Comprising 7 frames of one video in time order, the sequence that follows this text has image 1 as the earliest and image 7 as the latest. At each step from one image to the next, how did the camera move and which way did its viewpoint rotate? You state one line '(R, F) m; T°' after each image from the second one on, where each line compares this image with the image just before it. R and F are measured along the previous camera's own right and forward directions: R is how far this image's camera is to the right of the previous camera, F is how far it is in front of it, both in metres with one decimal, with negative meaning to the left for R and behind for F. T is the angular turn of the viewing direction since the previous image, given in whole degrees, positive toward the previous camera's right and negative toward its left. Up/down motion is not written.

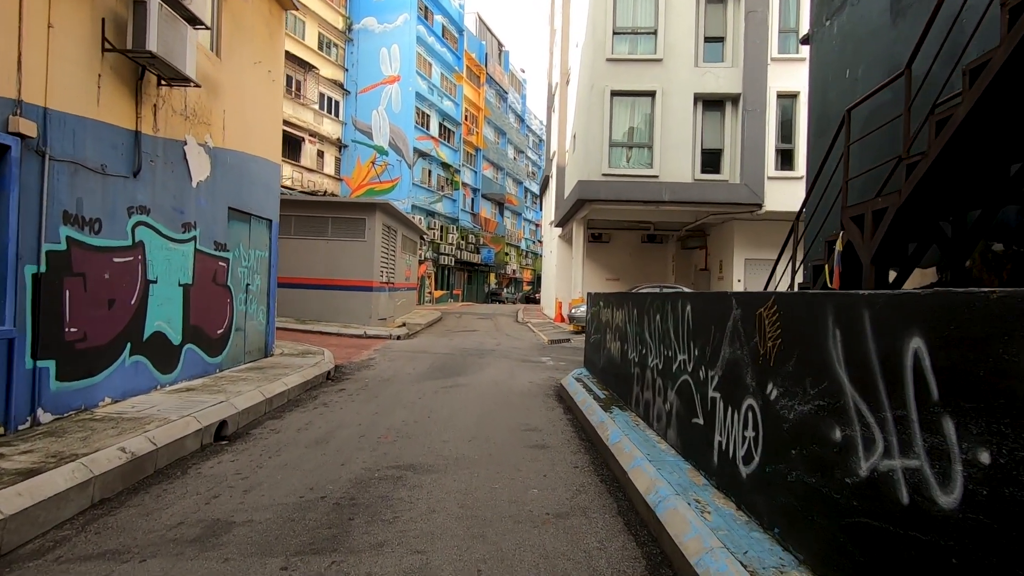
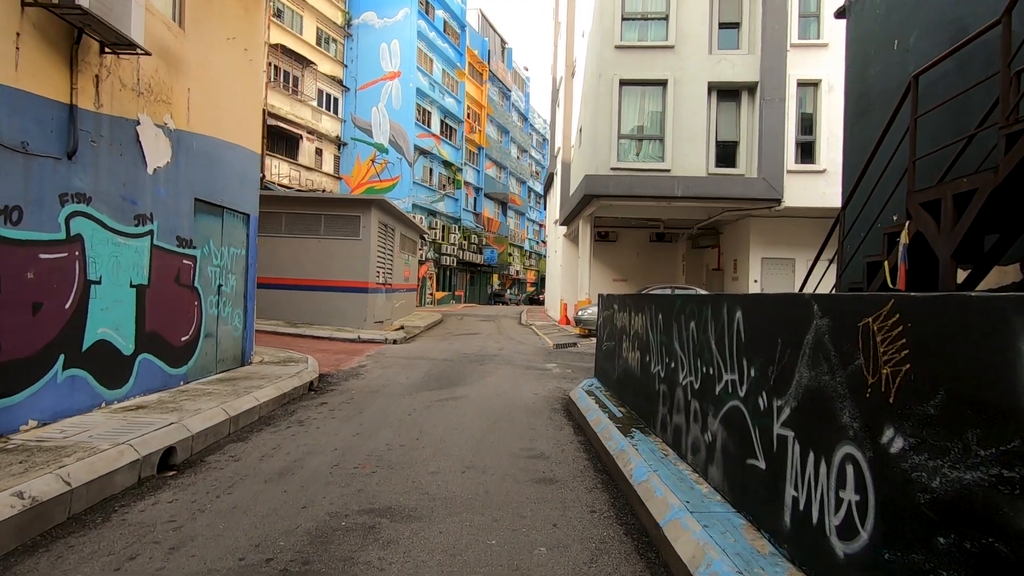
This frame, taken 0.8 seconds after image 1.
(0.0, +1.0) m; 0°
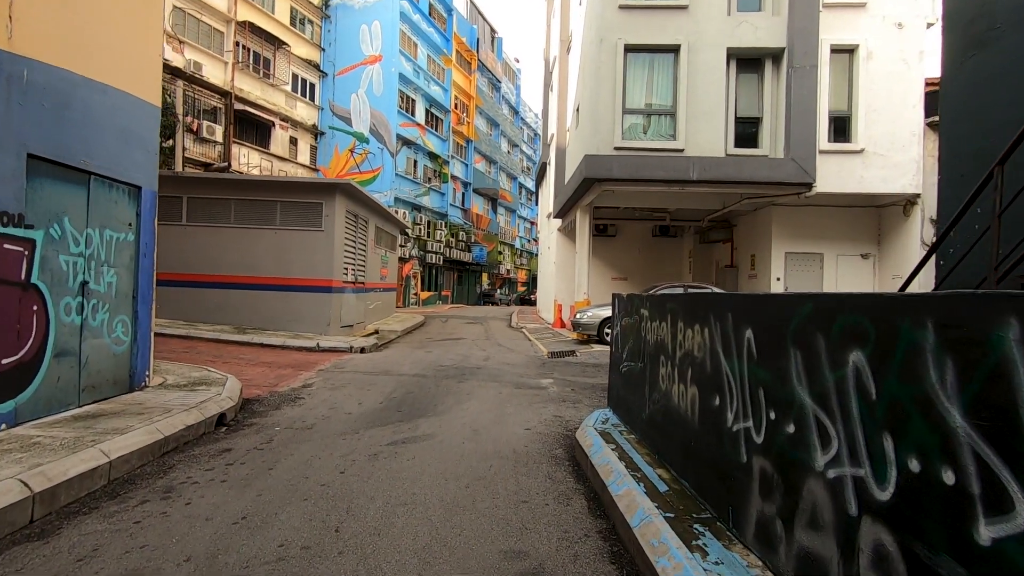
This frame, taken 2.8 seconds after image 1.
(+0.1, +2.4) m; +1°
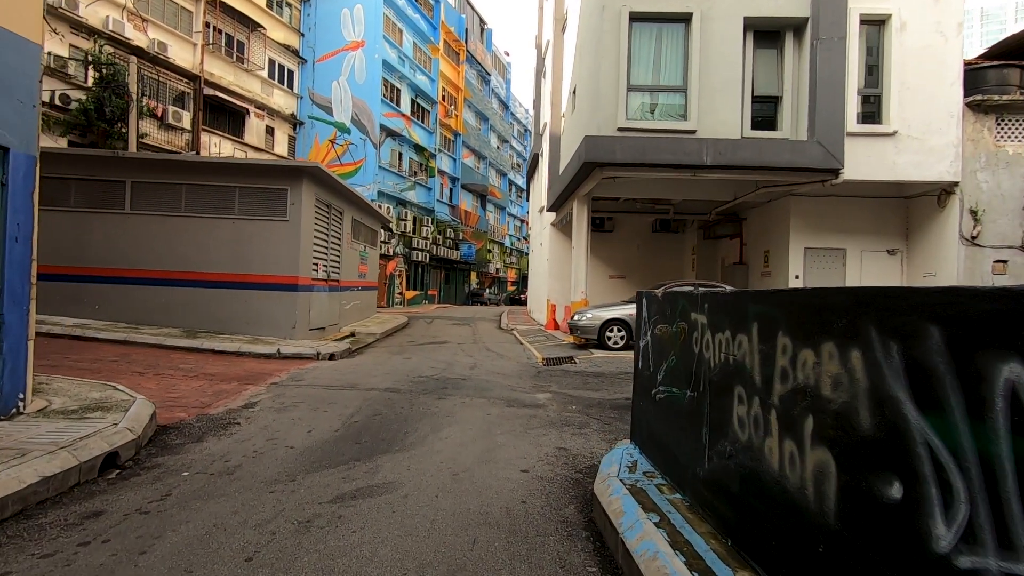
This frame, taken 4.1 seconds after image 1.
(0.0, +1.7) m; +1°
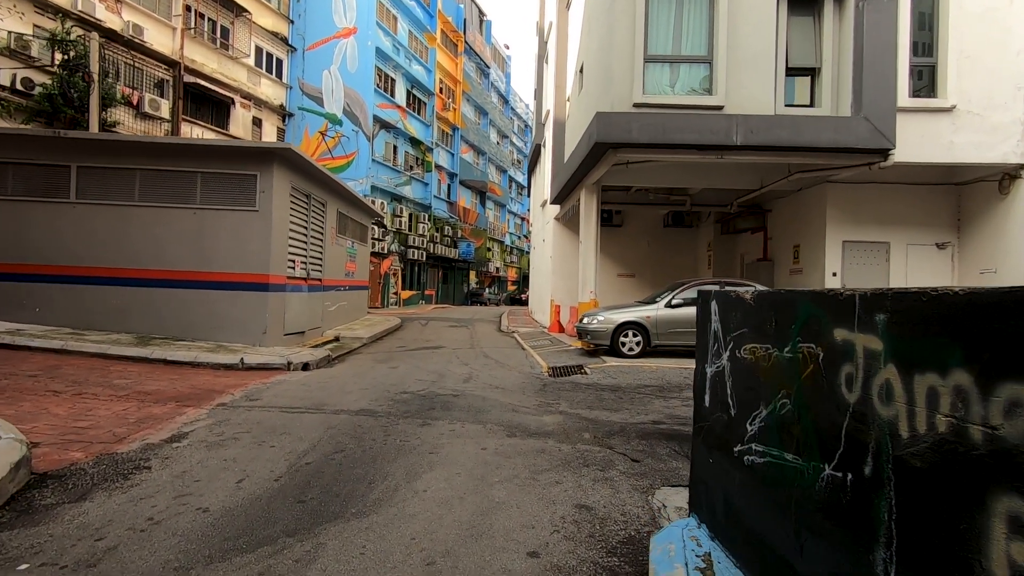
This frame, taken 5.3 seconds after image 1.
(0.0, +1.6) m; 0°
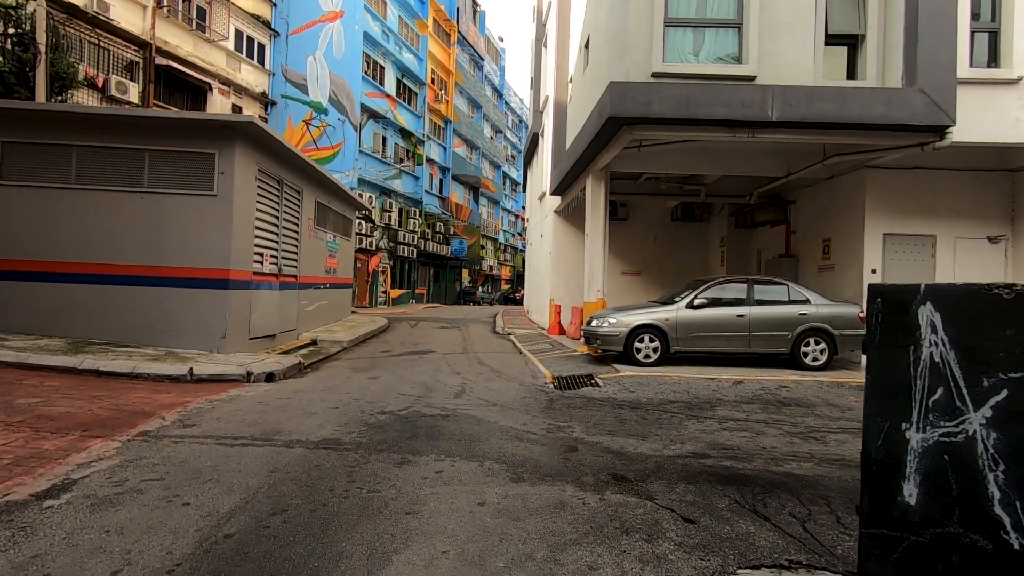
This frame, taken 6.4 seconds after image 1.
(-0.1, +1.5) m; +1°
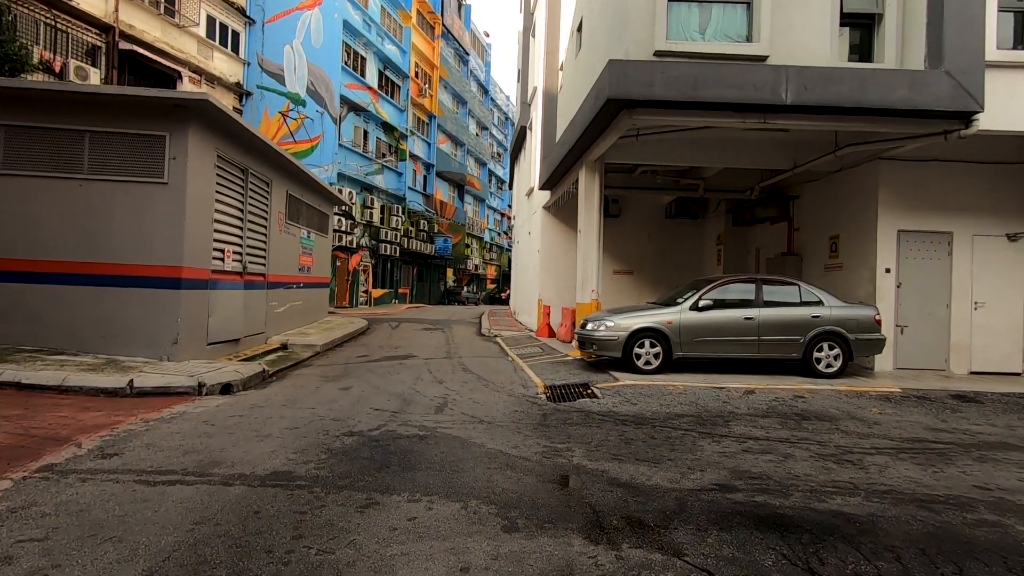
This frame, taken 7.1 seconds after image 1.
(0.0, +1.0) m; +2°
